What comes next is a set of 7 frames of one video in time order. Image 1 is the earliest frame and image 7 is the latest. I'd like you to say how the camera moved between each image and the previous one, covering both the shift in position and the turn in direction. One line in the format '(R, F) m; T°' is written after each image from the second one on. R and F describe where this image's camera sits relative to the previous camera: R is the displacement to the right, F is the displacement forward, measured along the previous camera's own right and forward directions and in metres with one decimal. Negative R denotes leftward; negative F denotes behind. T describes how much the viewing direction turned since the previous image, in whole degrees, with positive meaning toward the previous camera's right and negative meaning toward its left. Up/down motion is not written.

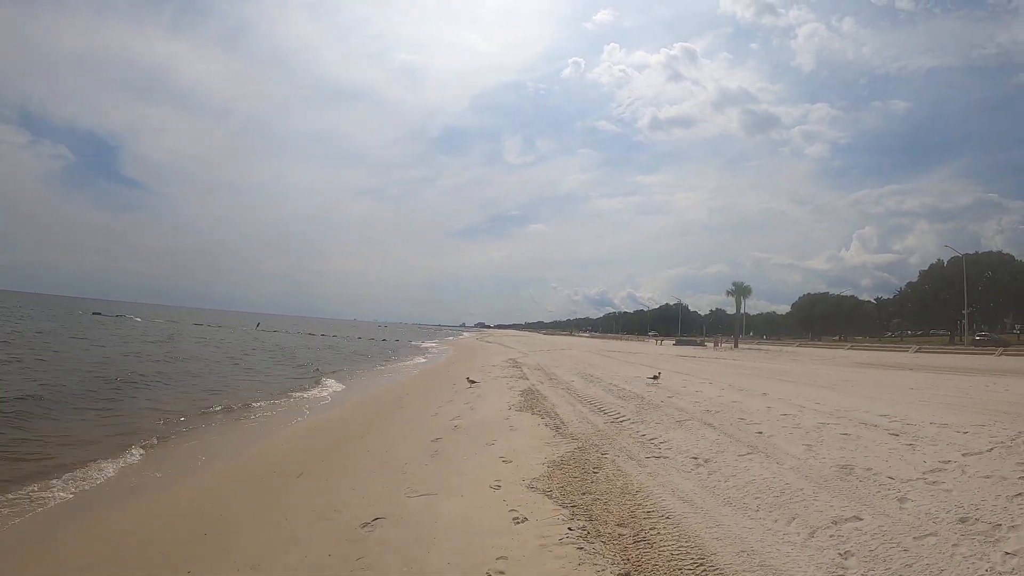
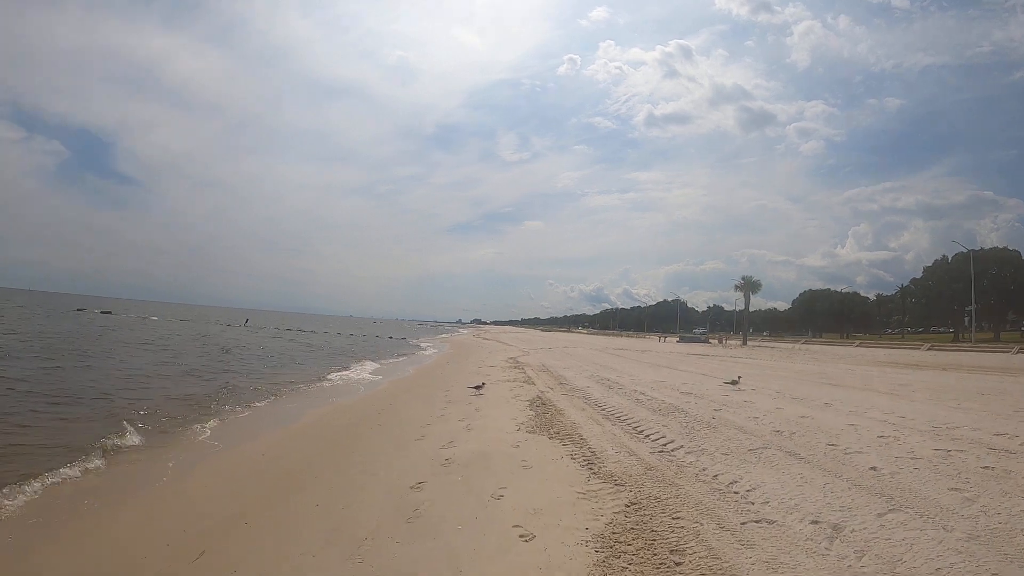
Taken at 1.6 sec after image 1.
(-0.2, +2.8) m; 0°
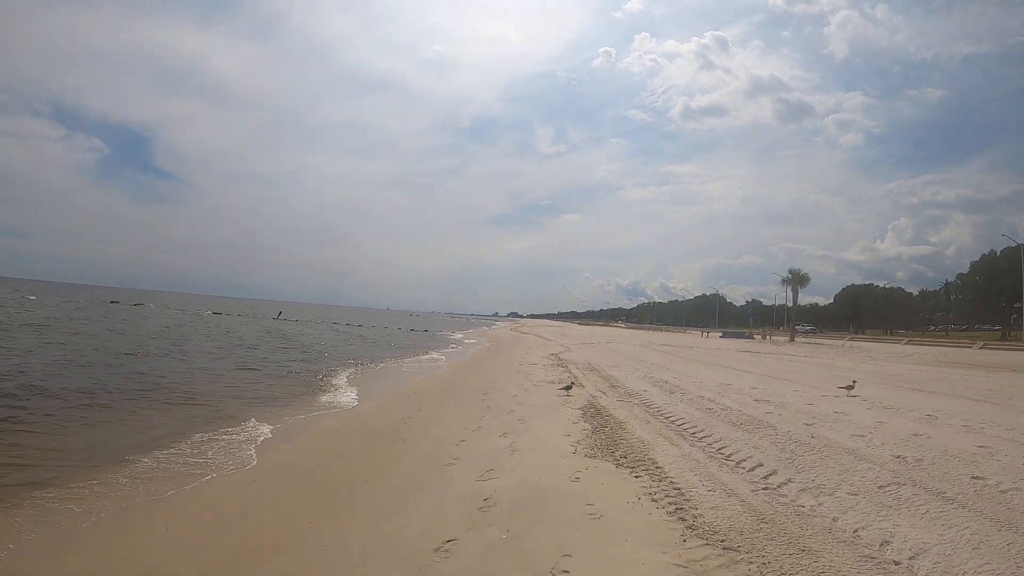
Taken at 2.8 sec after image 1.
(-0.3, +1.5) m; -3°
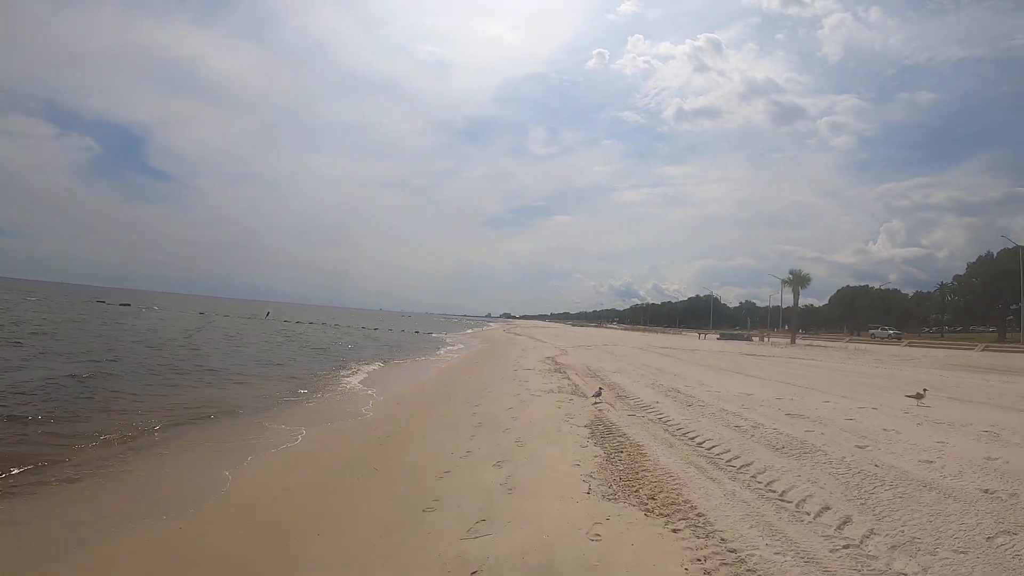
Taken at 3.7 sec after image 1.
(-0.1, +1.5) m; +1°
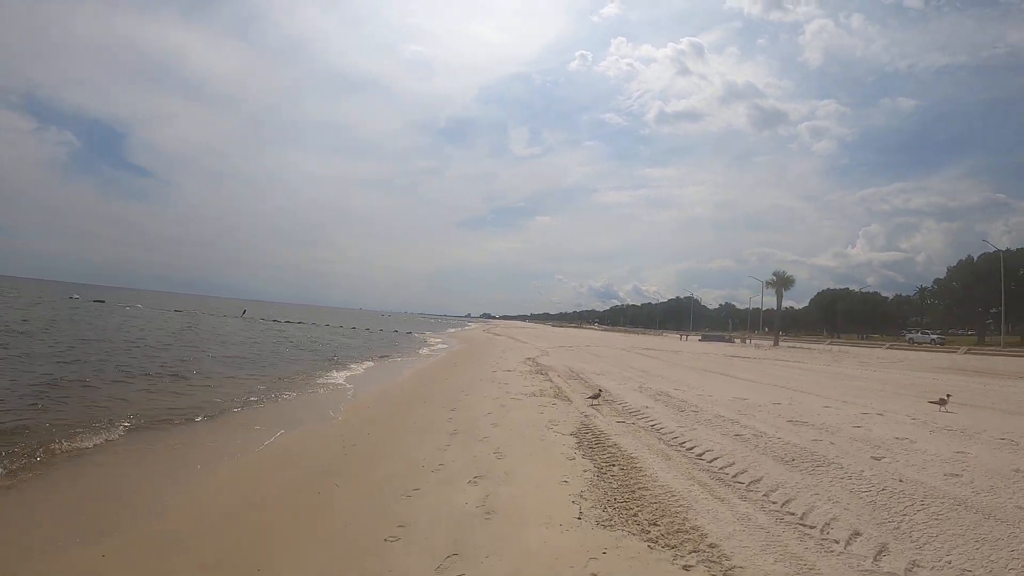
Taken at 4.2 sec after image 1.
(0.0, +0.8) m; +2°
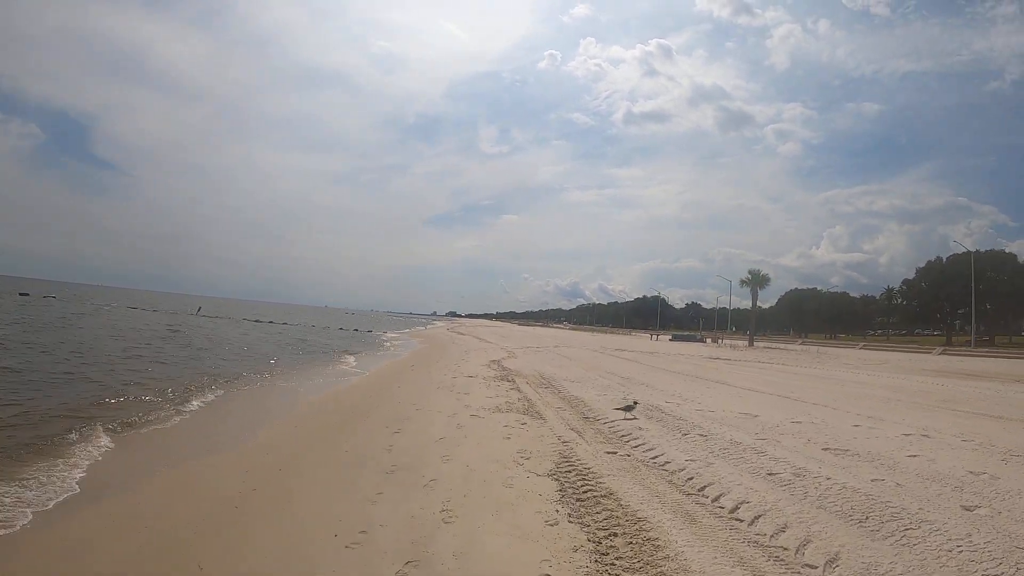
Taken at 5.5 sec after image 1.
(+0.1, +2.1) m; +3°
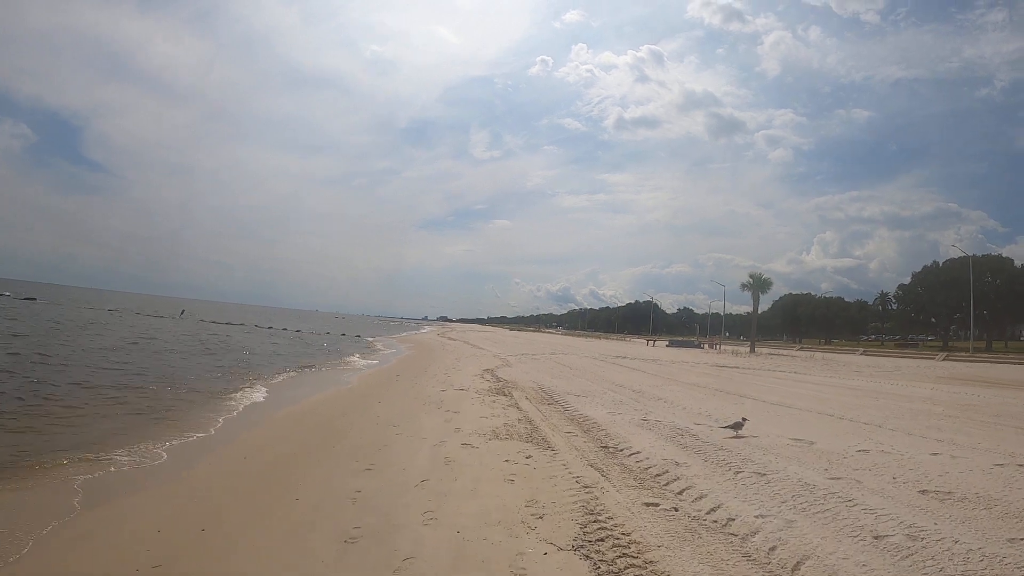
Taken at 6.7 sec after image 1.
(-0.1, +1.7) m; +1°
